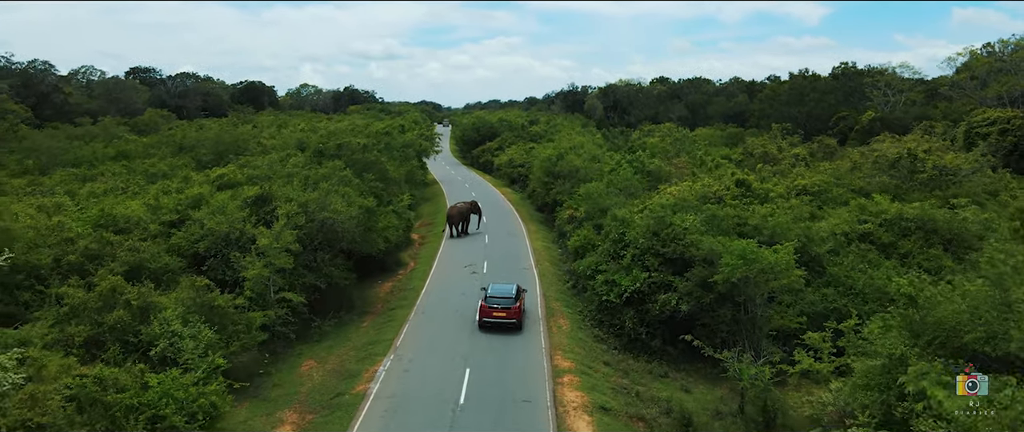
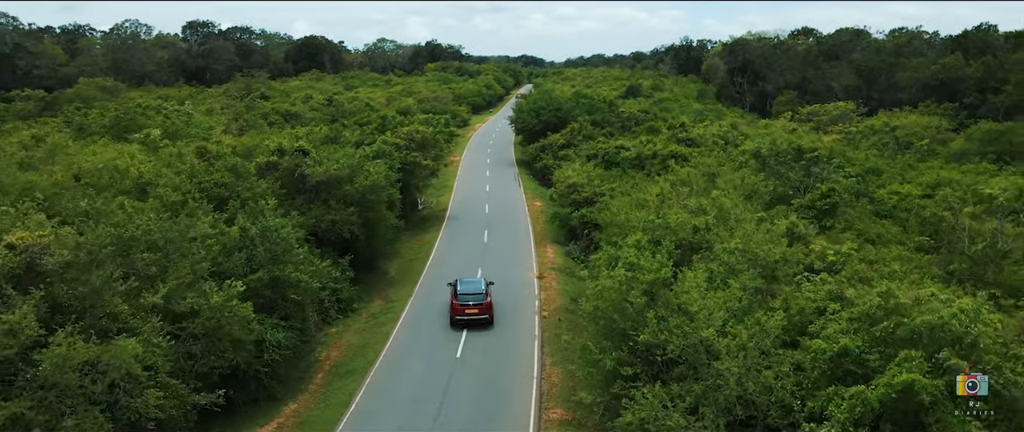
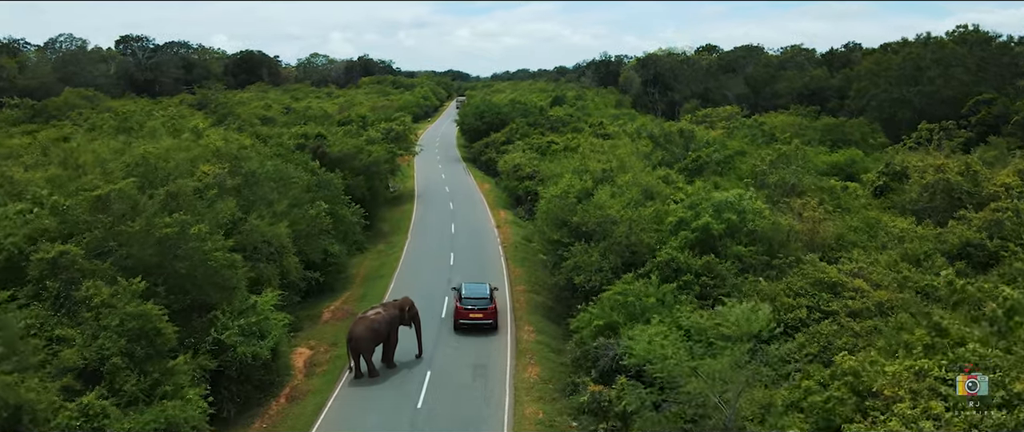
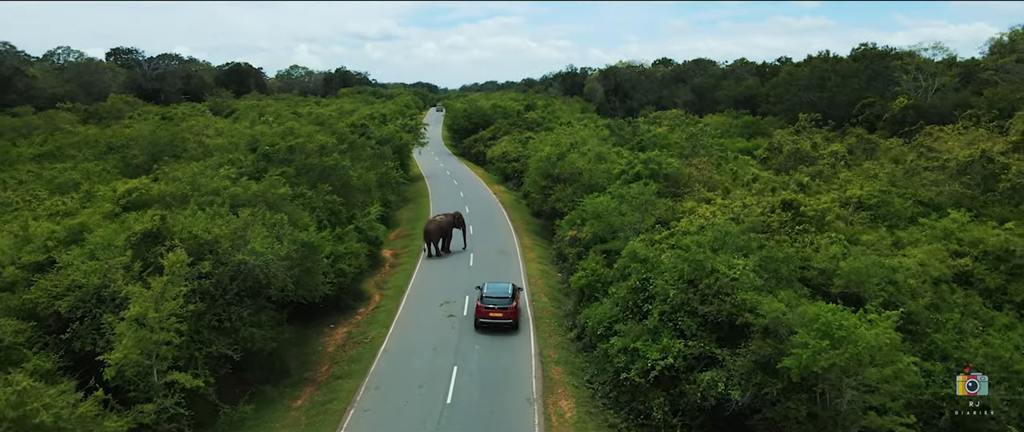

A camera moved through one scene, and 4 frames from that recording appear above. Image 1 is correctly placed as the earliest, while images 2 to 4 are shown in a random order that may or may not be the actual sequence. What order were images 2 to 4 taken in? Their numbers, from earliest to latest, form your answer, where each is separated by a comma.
4, 3, 2
